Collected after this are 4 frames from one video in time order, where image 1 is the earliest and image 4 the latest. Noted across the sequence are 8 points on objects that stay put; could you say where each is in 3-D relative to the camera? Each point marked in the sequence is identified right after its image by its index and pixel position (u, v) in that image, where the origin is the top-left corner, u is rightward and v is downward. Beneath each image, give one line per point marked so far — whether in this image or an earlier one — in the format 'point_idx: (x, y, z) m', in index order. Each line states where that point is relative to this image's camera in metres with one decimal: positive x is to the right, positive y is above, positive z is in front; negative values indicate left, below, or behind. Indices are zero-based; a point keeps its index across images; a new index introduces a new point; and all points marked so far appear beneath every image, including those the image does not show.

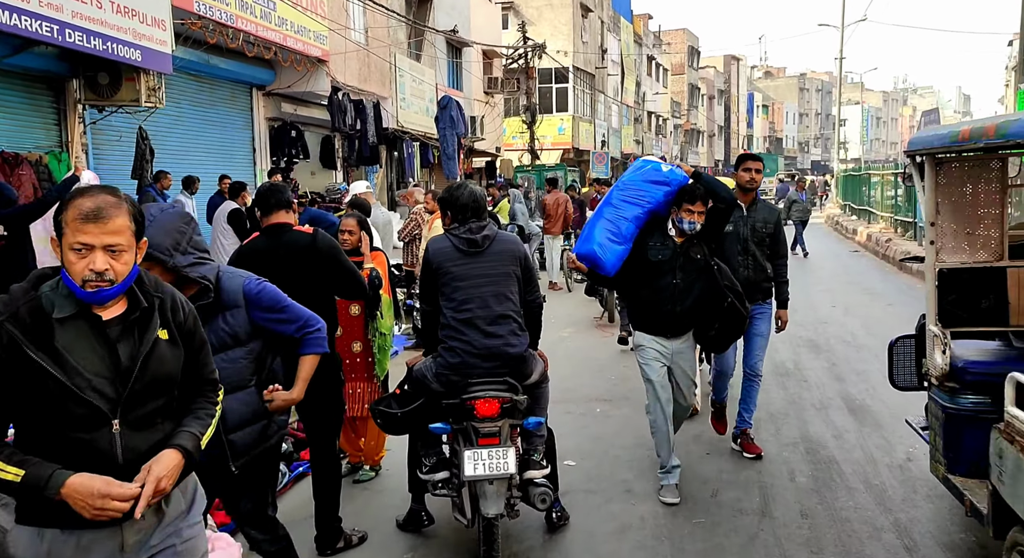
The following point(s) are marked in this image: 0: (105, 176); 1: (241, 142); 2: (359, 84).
0: (-4.9, +1.2, +11.0) m
1: (-4.3, +2.2, +14.6) m
2: (-2.9, +3.6, +17.1) m
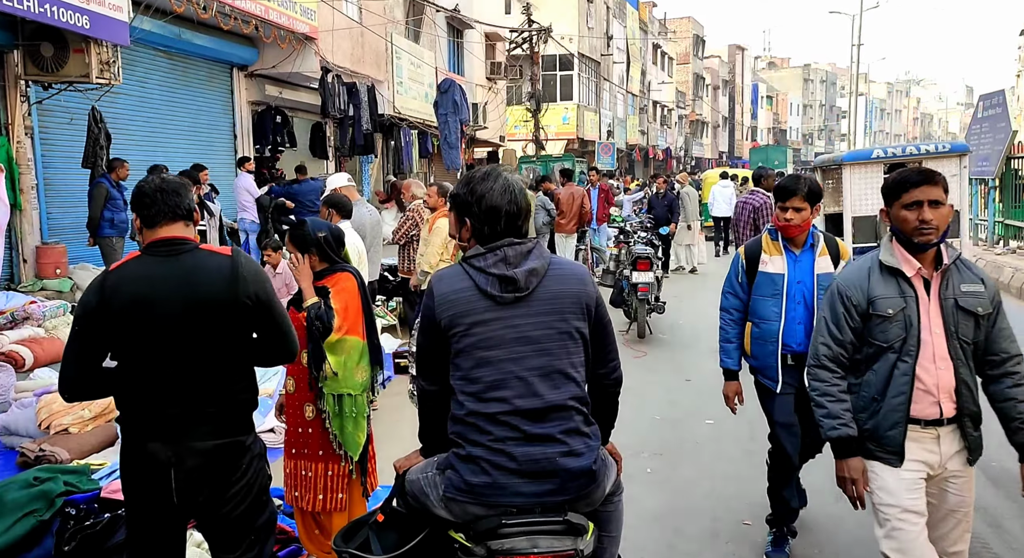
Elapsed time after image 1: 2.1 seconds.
0: (-4.7, +1.2, +9.5) m
1: (-4.2, +2.1, +13.1) m
2: (-2.7, +3.6, +15.6) m
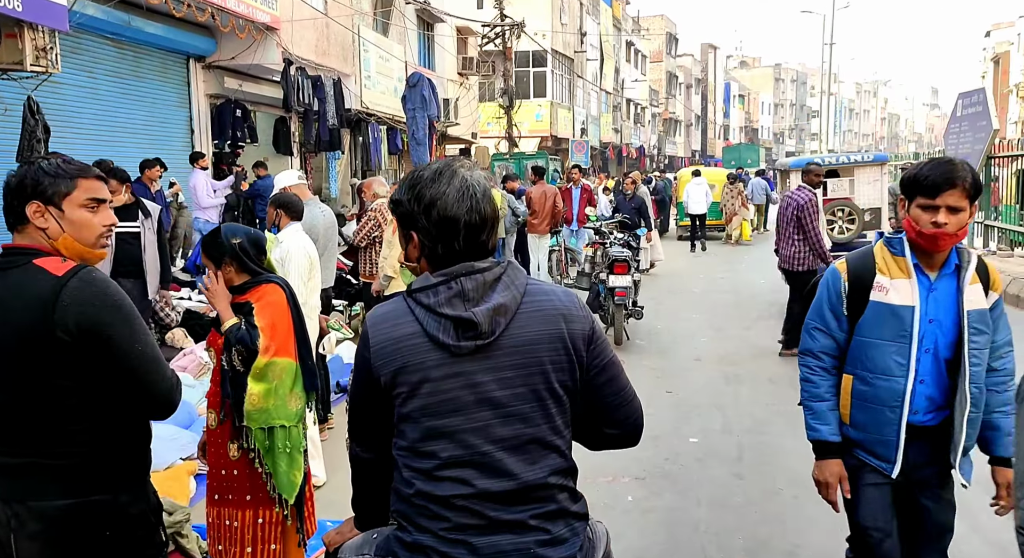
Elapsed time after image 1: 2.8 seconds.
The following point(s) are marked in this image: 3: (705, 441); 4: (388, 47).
0: (-5.0, +1.1, +8.8) m
1: (-4.6, +2.1, +12.4) m
2: (-3.2, +3.6, +14.9) m
3: (+1.3, -1.1, +6.0) m
4: (-2.5, +4.6, +18.3) m
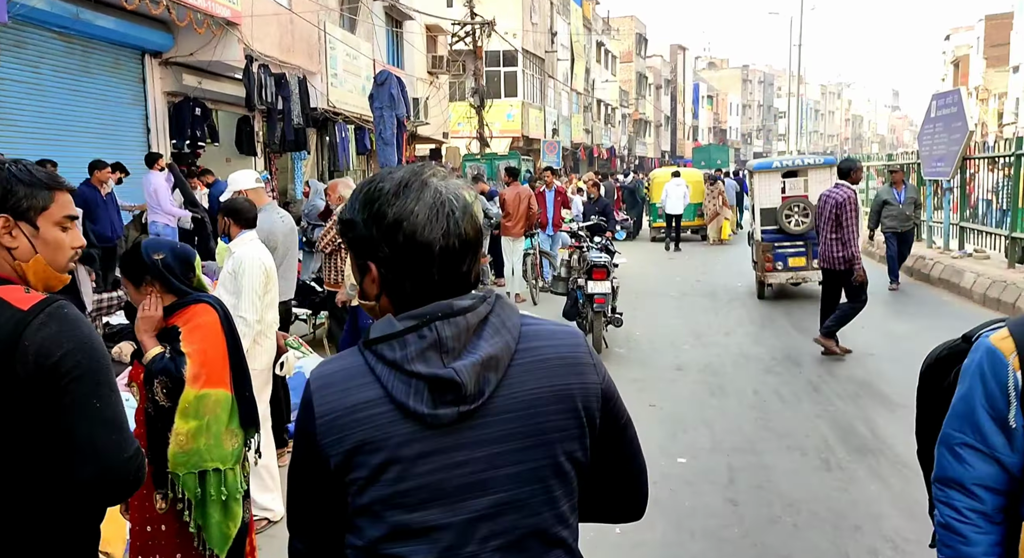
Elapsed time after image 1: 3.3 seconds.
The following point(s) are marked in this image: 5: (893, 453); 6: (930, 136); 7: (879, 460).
0: (-5.3, +1.1, +8.2) m
1: (-4.9, +2.0, +11.8) m
2: (-3.6, +3.5, +14.4) m
3: (+1.1, -1.1, +5.6) m
4: (-3.0, +4.5, +17.8) m
5: (+2.3, -1.1, +5.6) m
6: (+7.7, +2.6, +16.8) m
7: (+2.2, -0.9, +5.2) m
